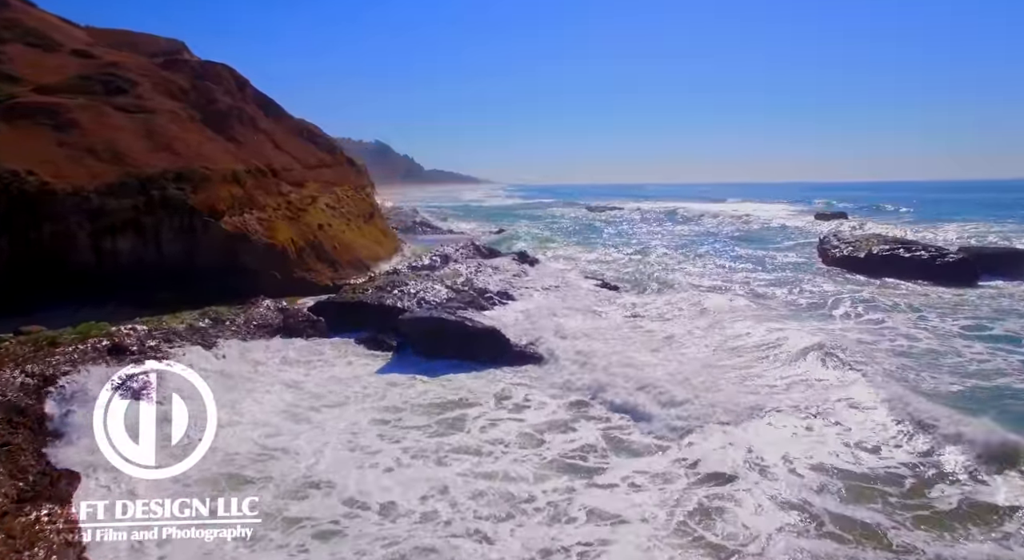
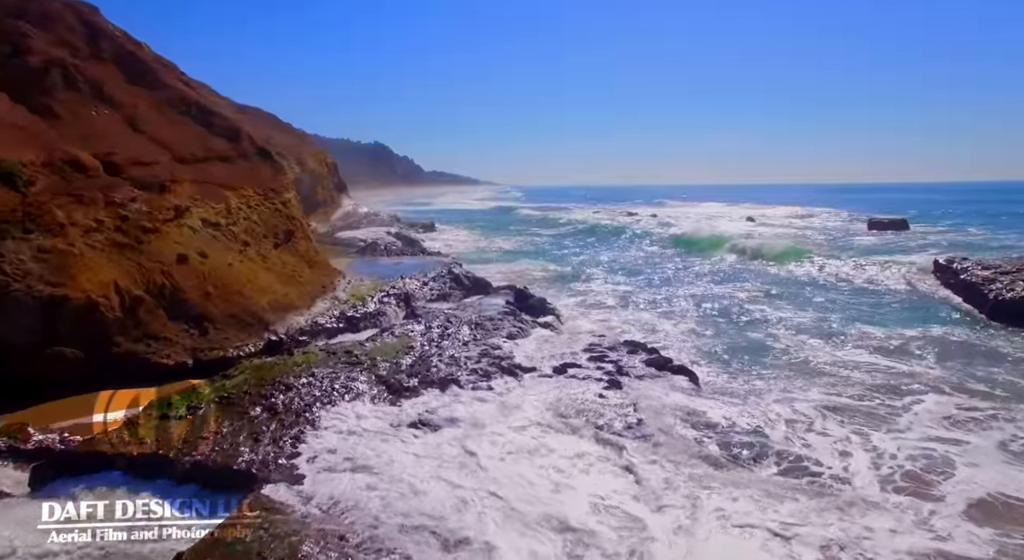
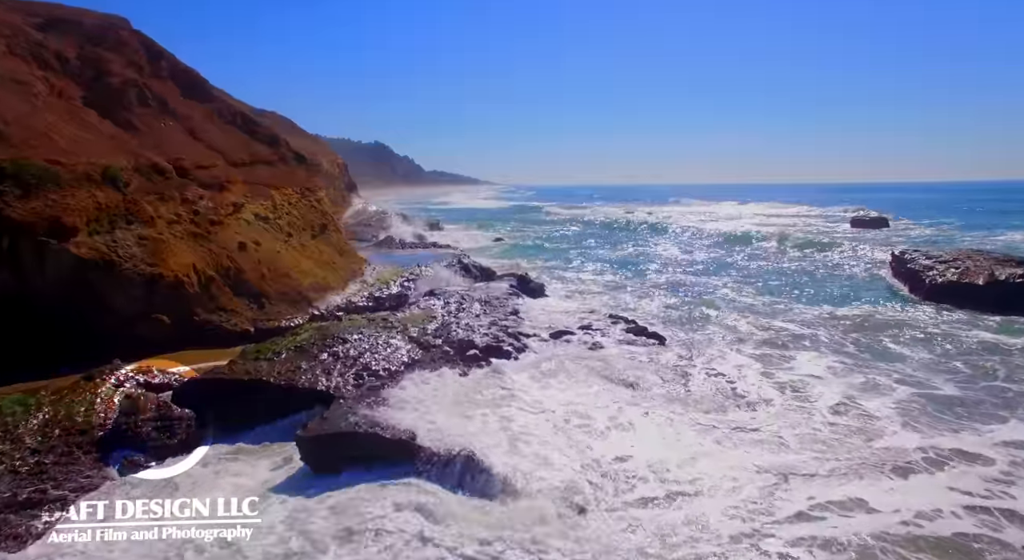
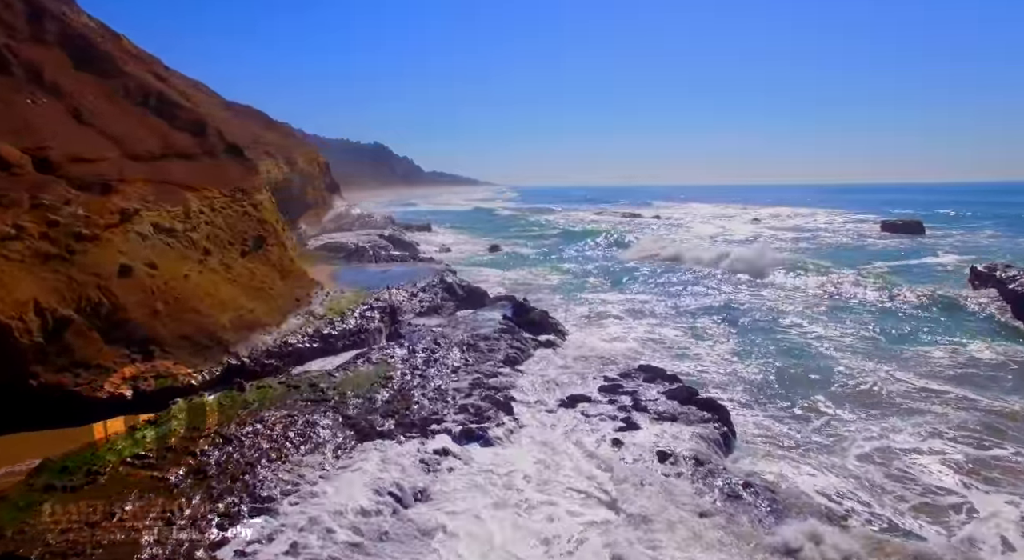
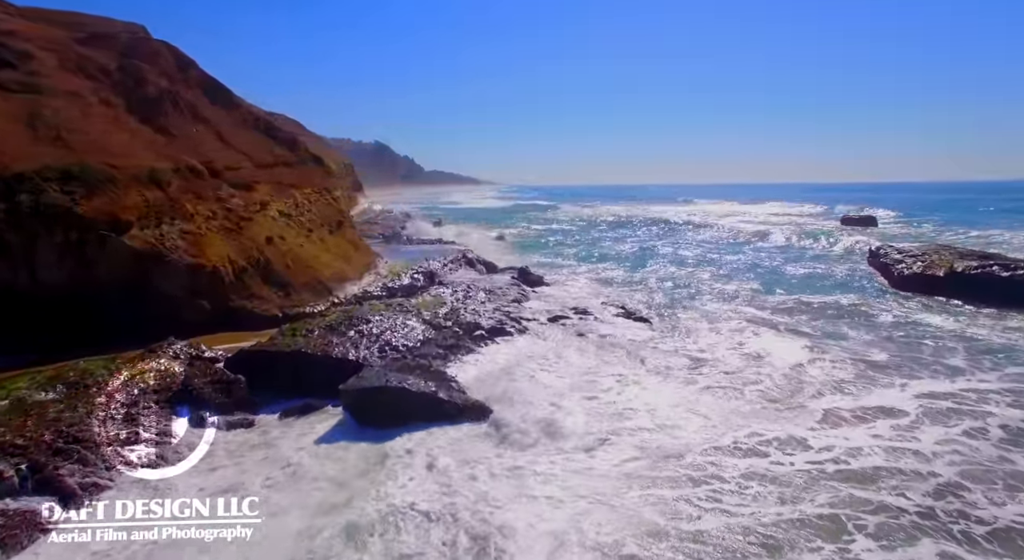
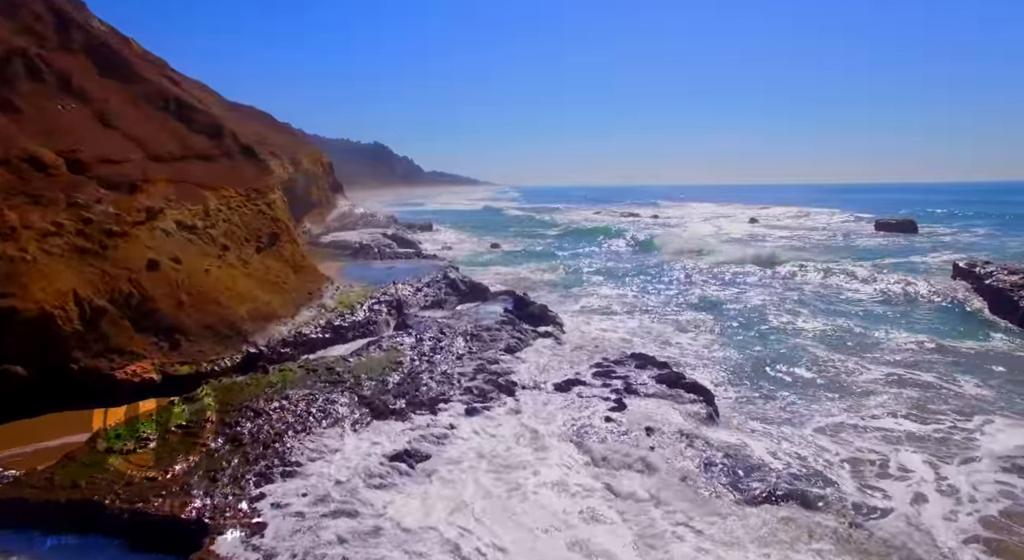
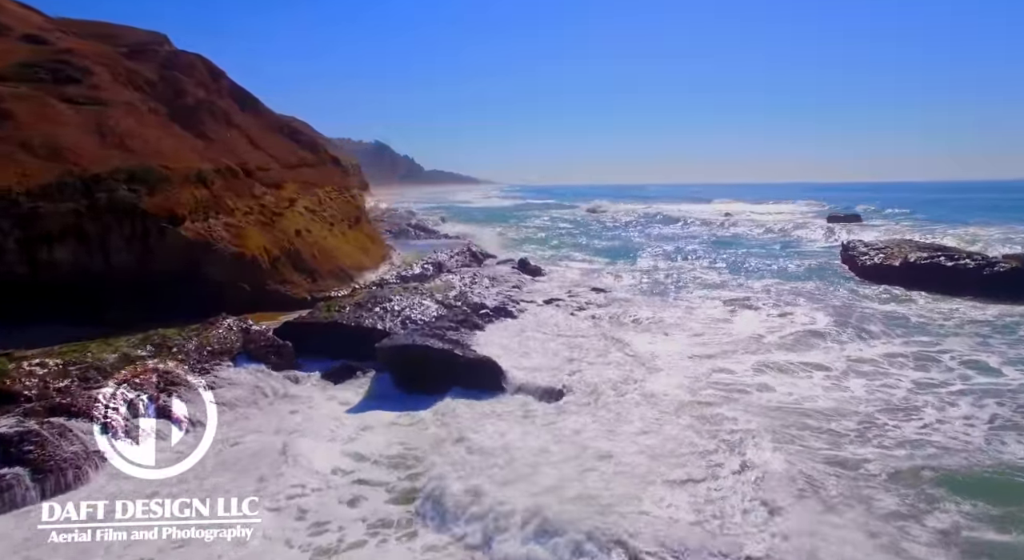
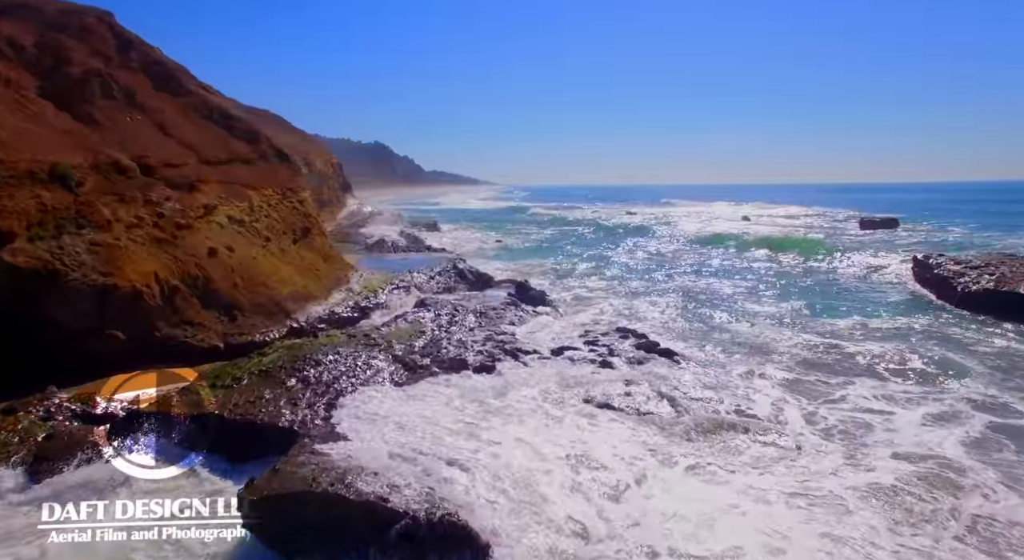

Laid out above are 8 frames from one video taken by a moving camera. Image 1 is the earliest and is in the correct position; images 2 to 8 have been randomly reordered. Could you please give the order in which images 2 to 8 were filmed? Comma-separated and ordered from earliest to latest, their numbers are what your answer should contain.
7, 5, 3, 8, 2, 6, 4
